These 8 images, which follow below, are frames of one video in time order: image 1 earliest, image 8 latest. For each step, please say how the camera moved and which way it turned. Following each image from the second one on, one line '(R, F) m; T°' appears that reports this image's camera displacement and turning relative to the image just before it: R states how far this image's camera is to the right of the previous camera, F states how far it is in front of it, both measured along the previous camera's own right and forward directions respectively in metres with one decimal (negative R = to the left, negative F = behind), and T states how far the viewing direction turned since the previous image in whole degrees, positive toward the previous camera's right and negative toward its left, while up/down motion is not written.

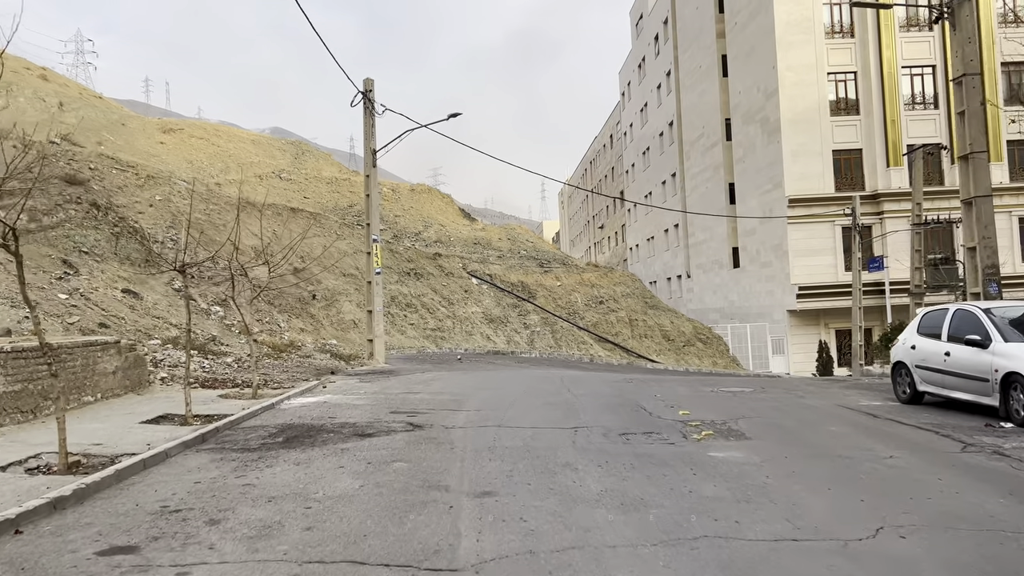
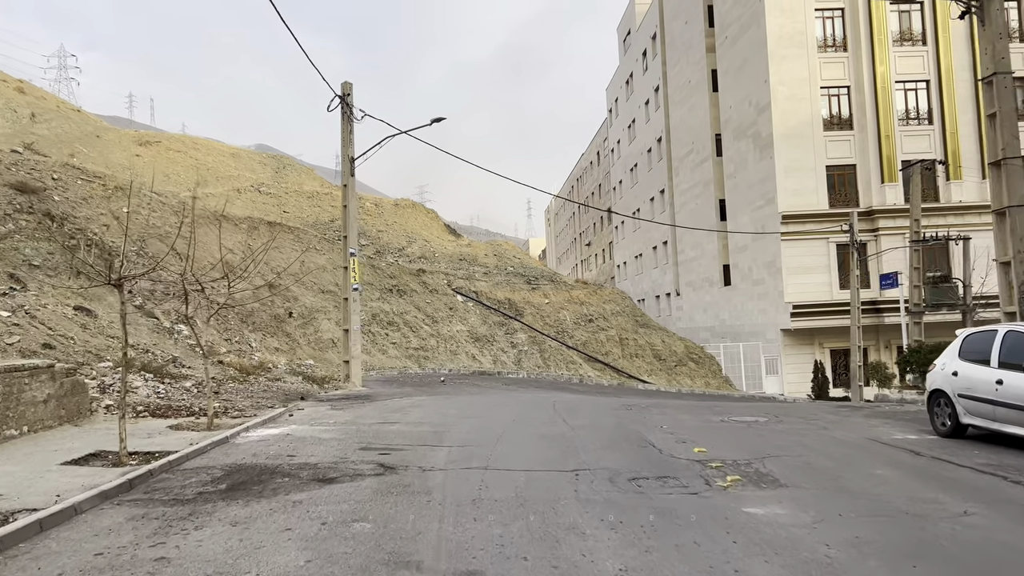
(0.0, +1.1) m; +1°
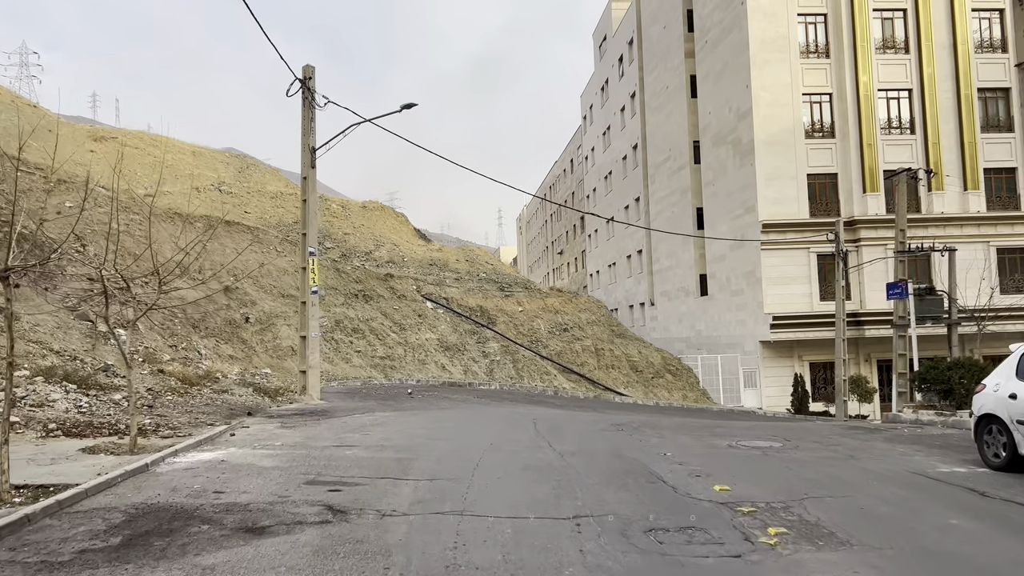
(-0.1, +1.3) m; +2°
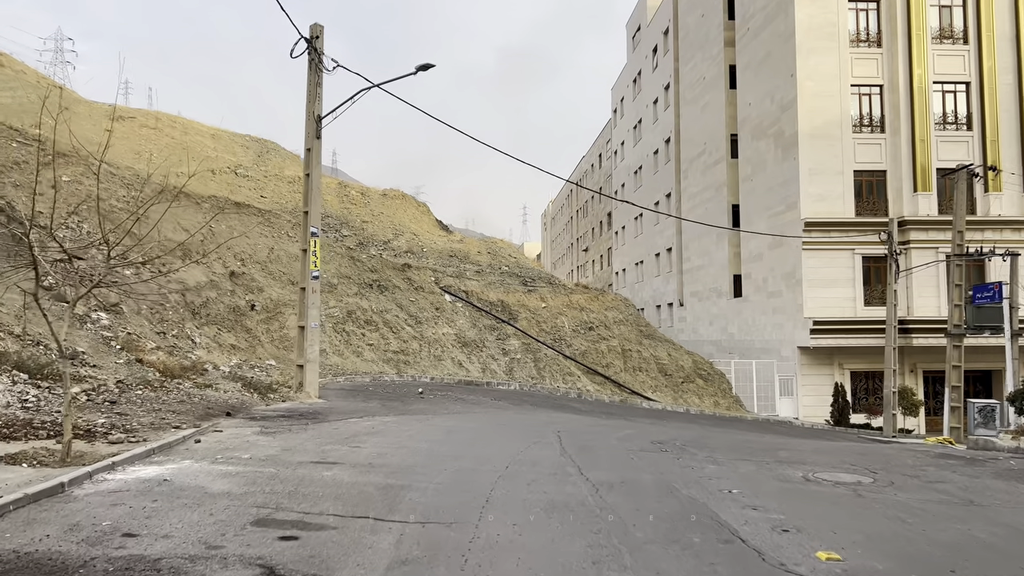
(0.0, +1.6) m; -2°
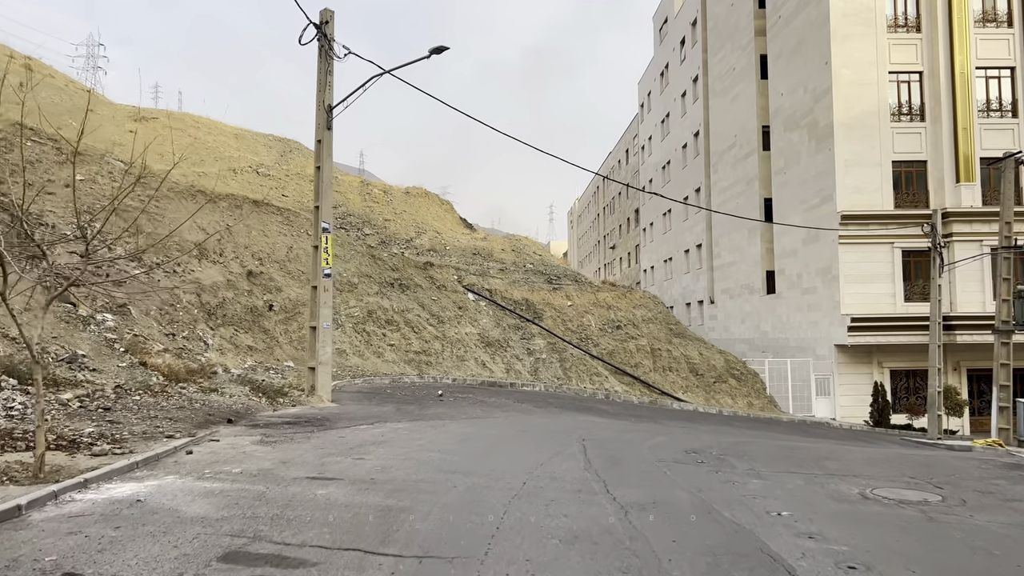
(+0.1, +0.7) m; -2°
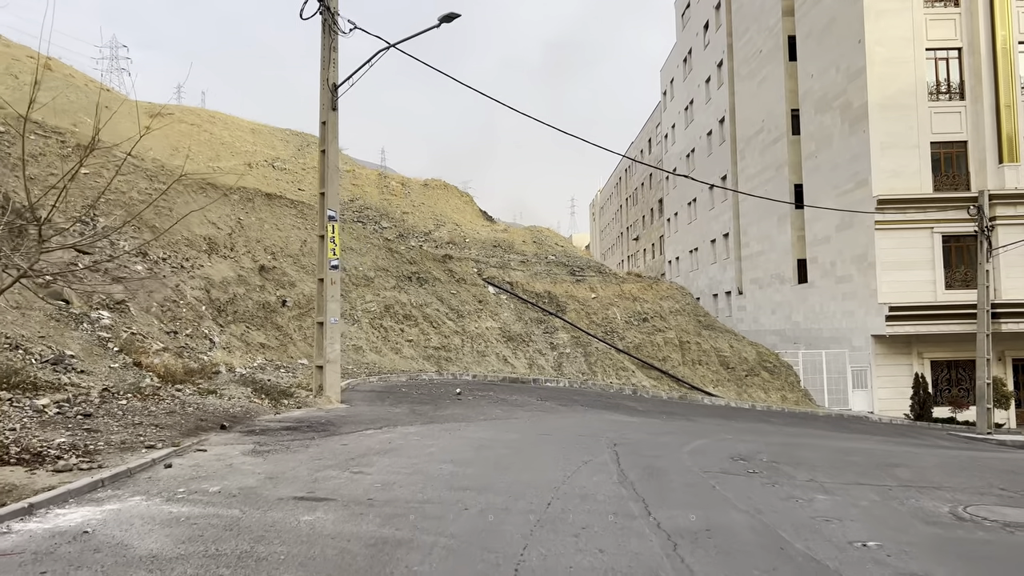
(0.0, +0.9) m; -2°
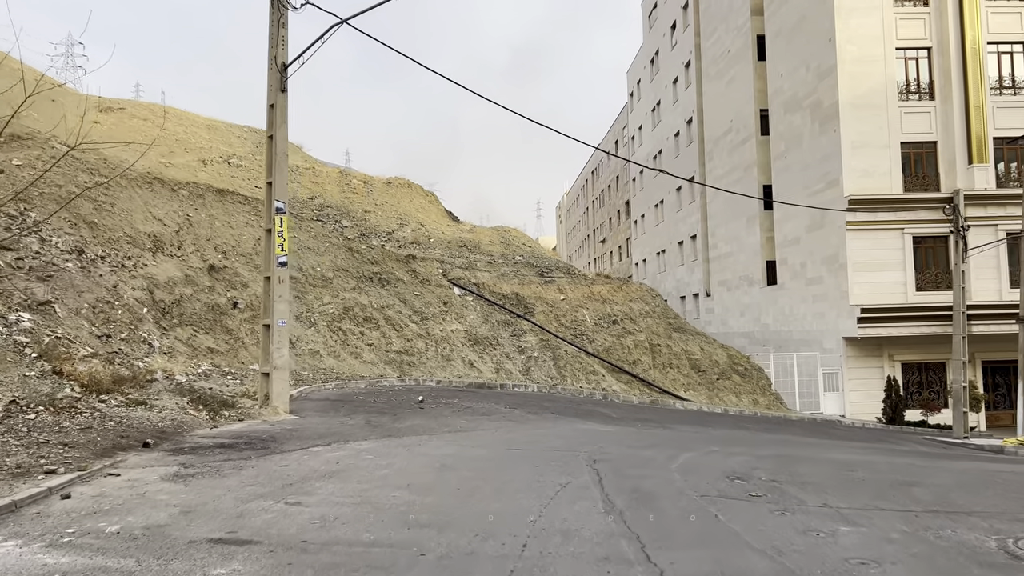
(0.0, +0.9) m; +2°
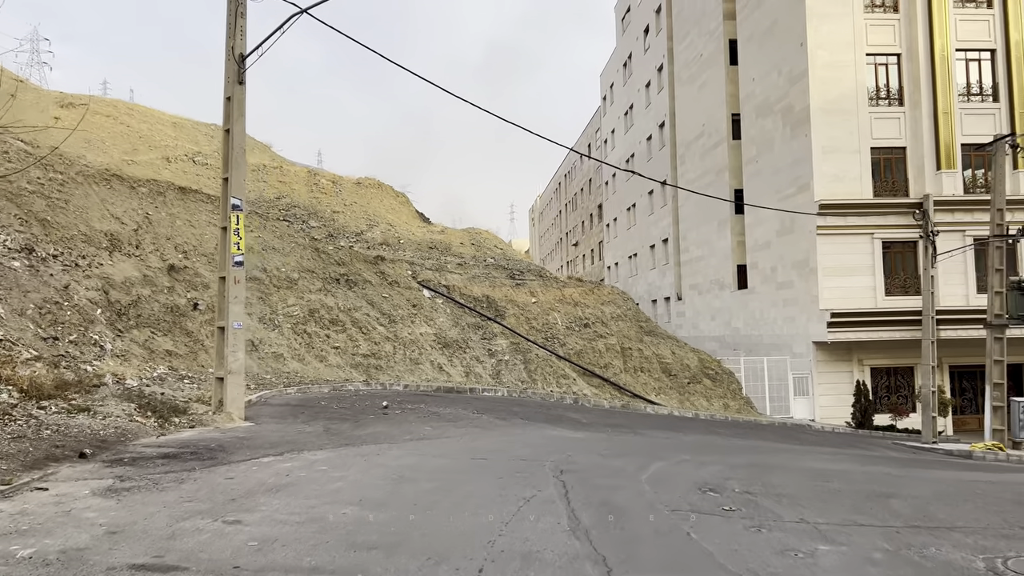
(+0.1, +0.3) m; +2°
